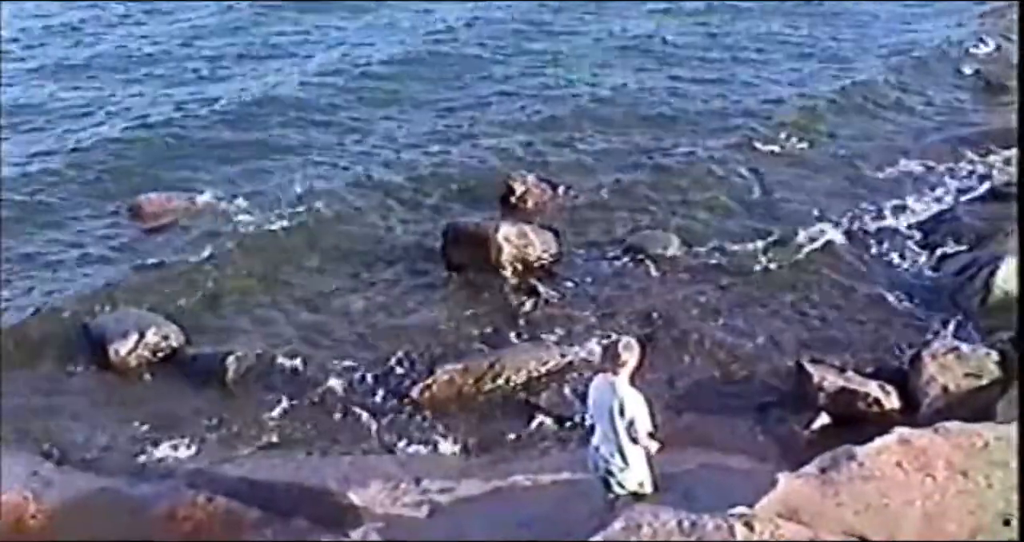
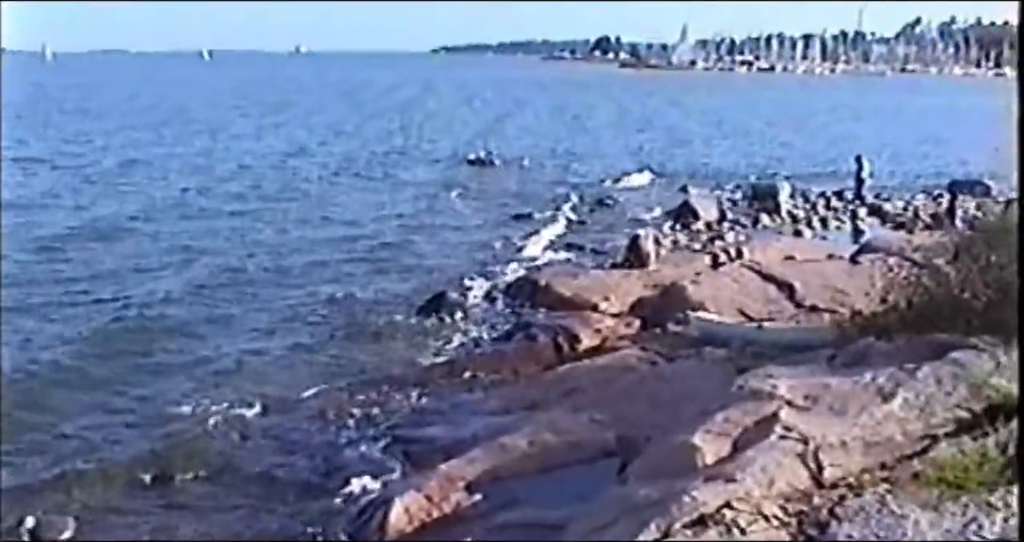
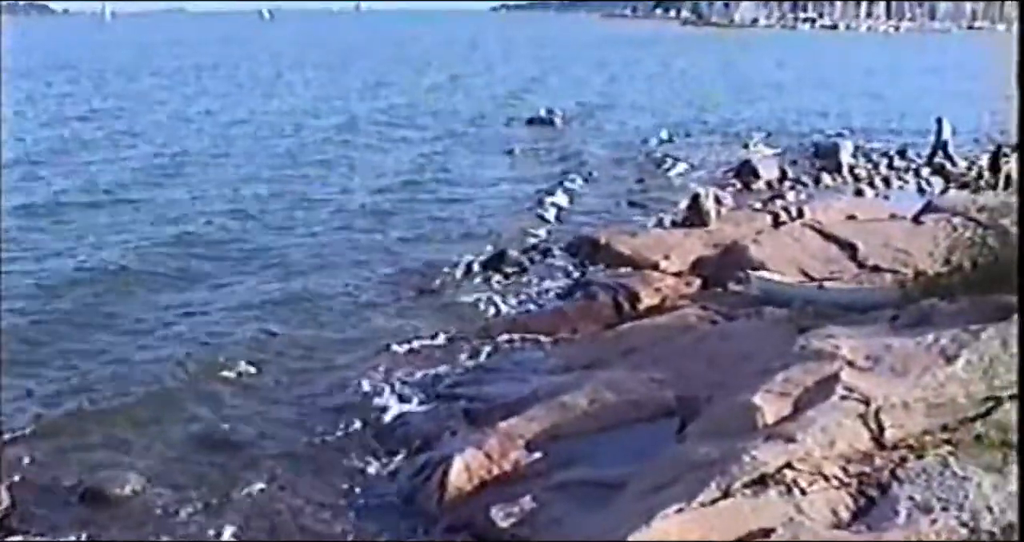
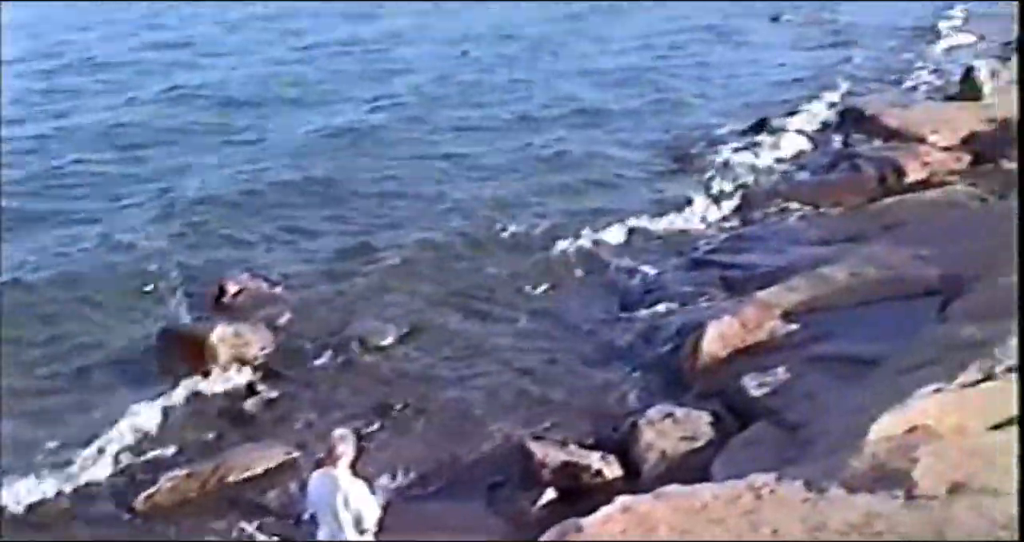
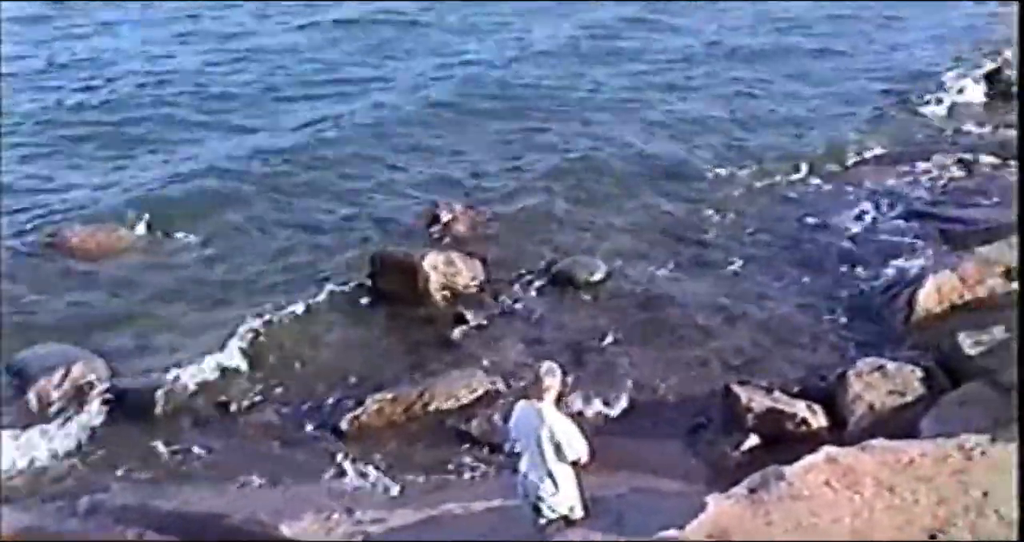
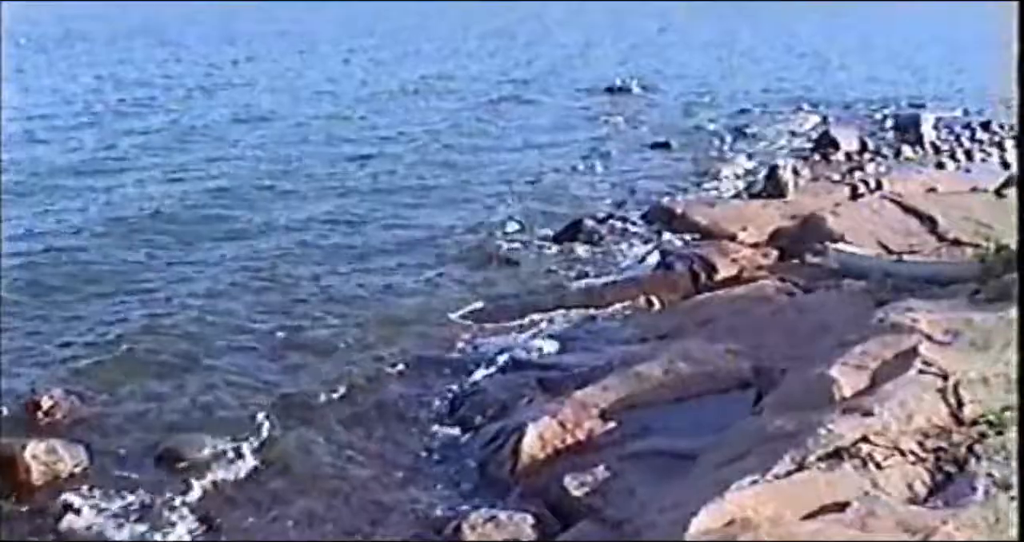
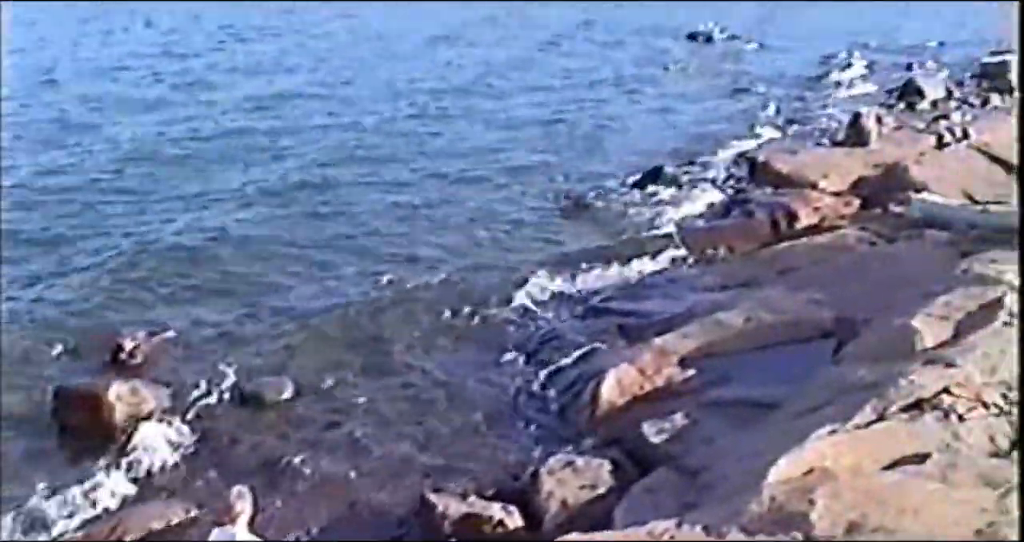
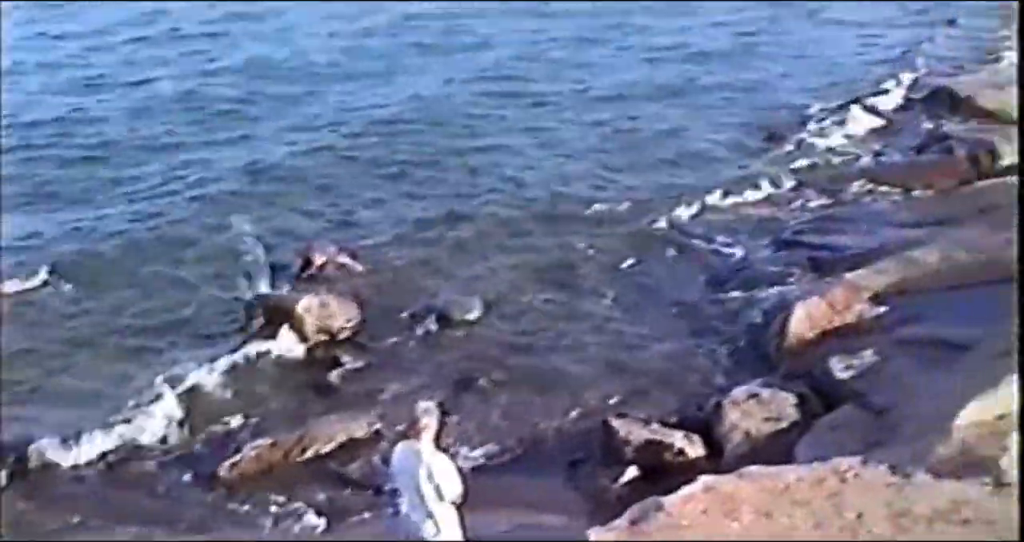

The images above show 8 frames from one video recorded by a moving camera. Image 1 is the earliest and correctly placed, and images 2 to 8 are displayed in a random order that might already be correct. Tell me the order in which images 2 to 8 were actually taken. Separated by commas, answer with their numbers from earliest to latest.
5, 8, 4, 7, 6, 3, 2
